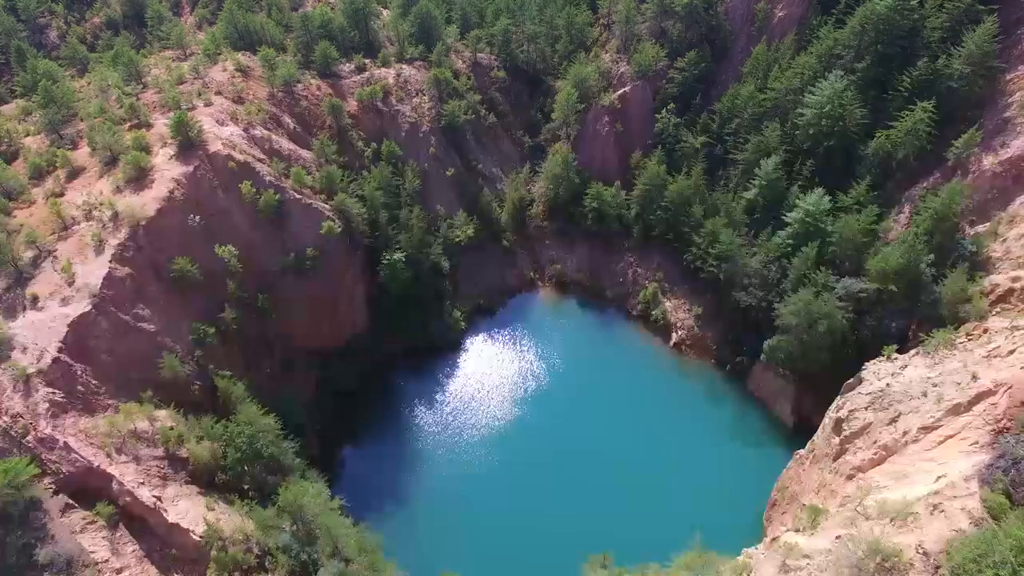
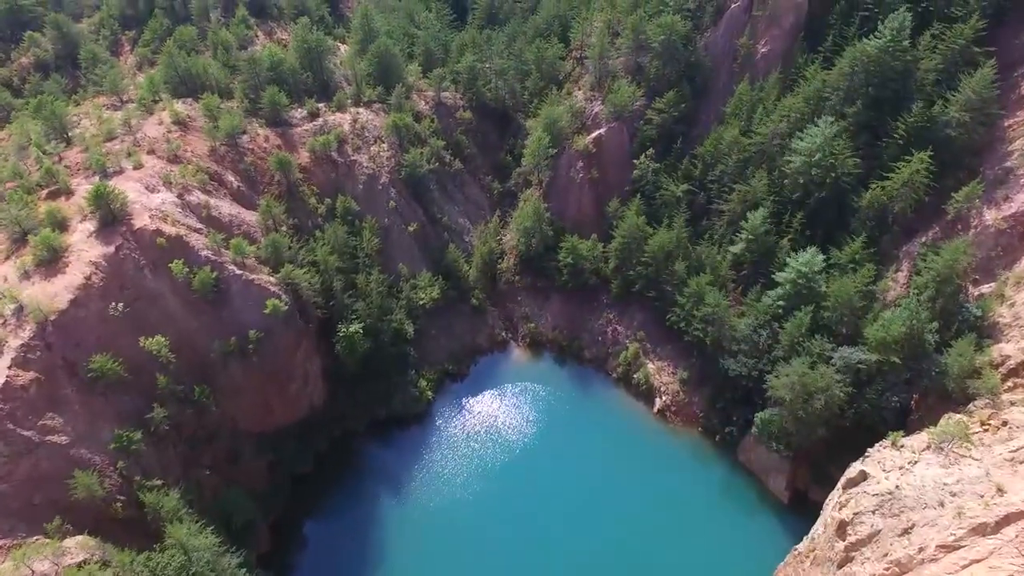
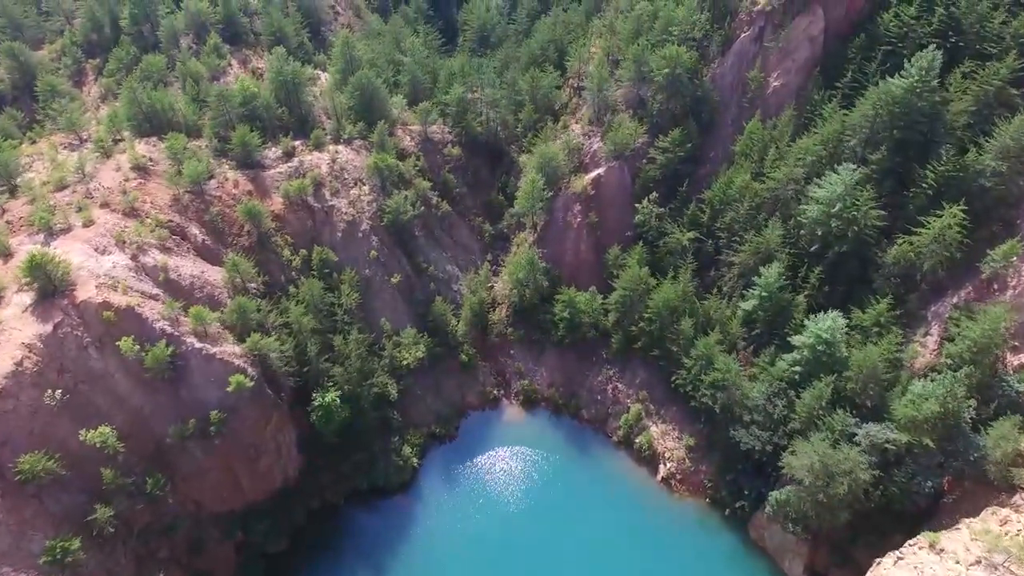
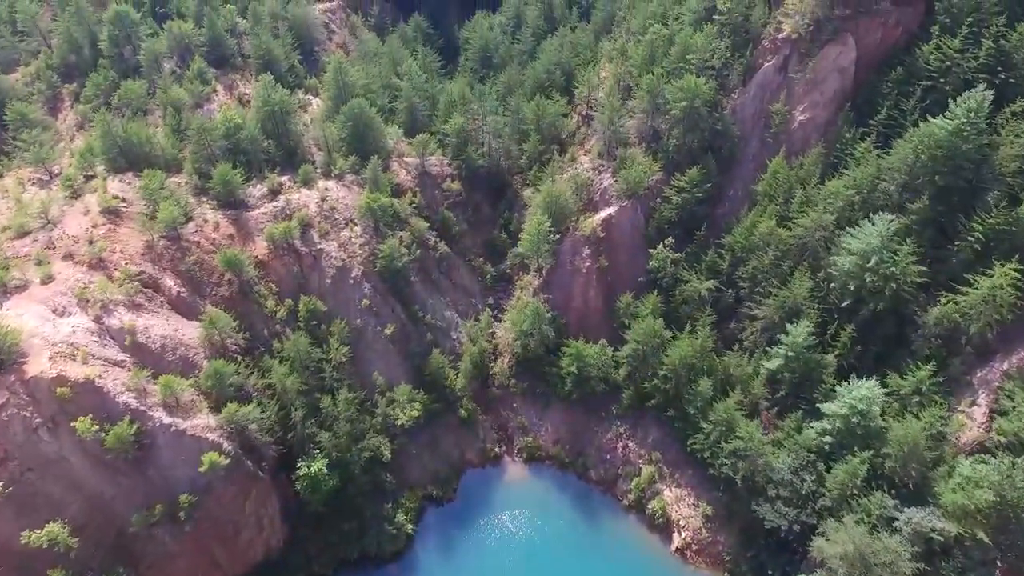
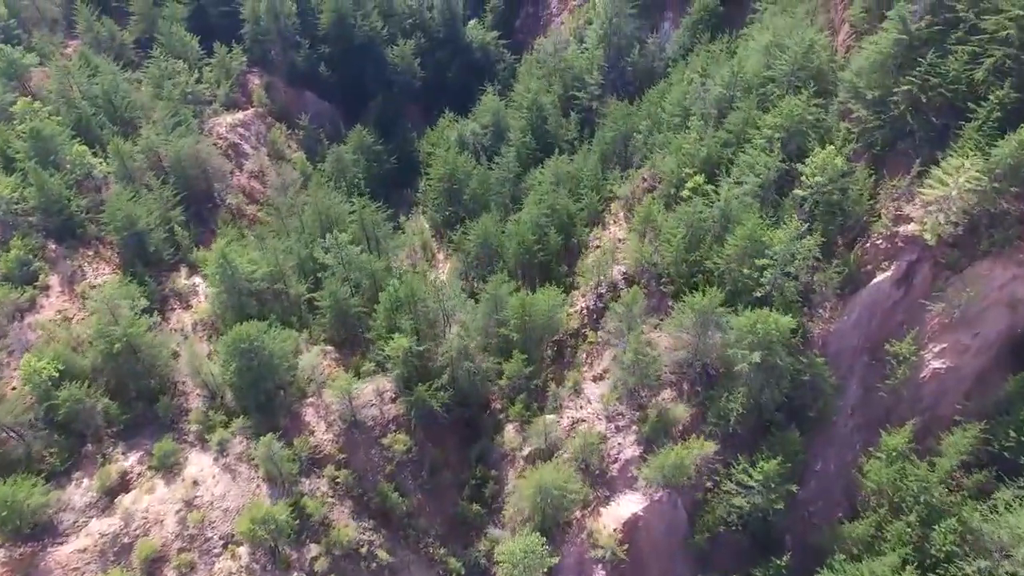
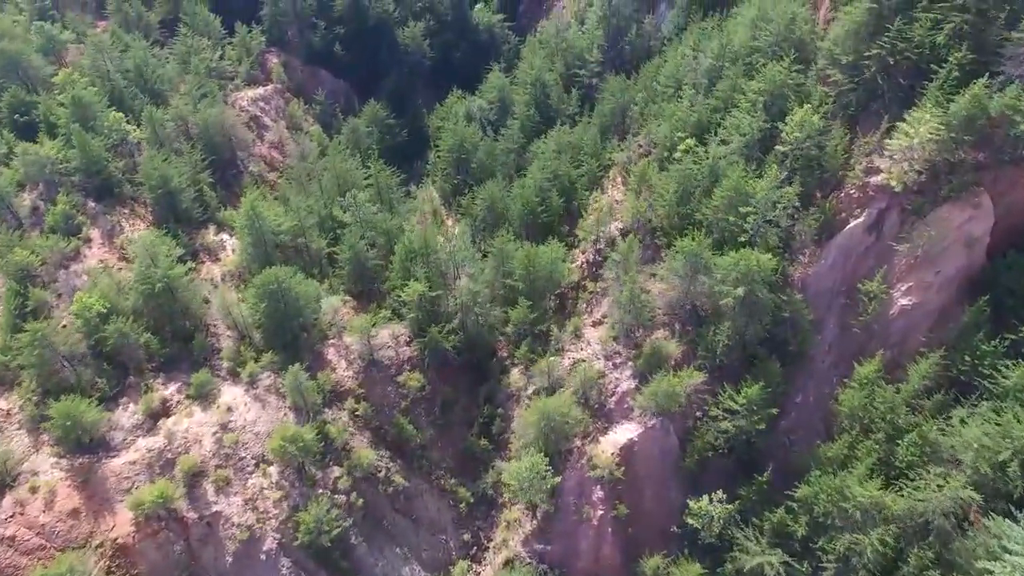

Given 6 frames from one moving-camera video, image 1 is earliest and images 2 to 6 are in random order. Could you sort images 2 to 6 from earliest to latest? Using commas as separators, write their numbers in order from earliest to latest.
2, 3, 4, 6, 5
